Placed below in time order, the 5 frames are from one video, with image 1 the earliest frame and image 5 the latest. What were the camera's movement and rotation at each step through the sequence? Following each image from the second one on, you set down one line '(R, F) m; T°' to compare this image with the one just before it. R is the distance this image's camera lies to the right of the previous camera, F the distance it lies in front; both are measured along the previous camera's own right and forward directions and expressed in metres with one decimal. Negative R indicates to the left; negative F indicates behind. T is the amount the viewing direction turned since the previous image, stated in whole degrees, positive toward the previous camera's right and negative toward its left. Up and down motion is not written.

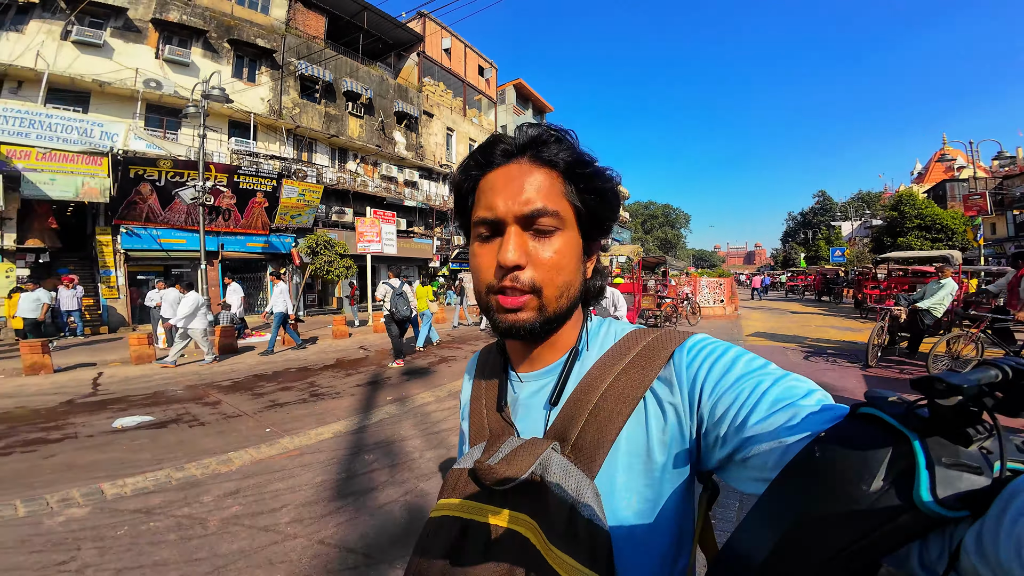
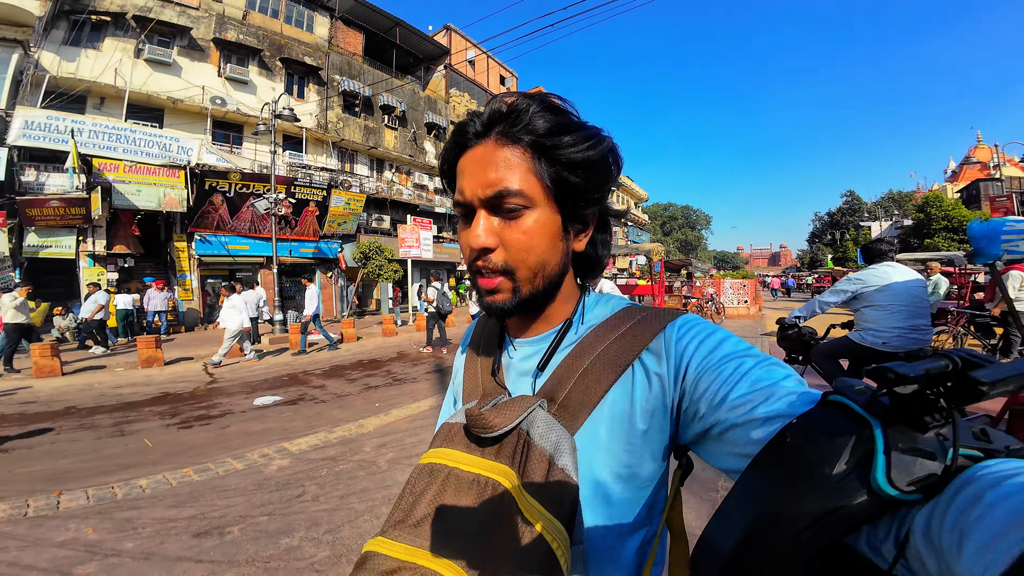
(-0.7, -0.5) m; -2°
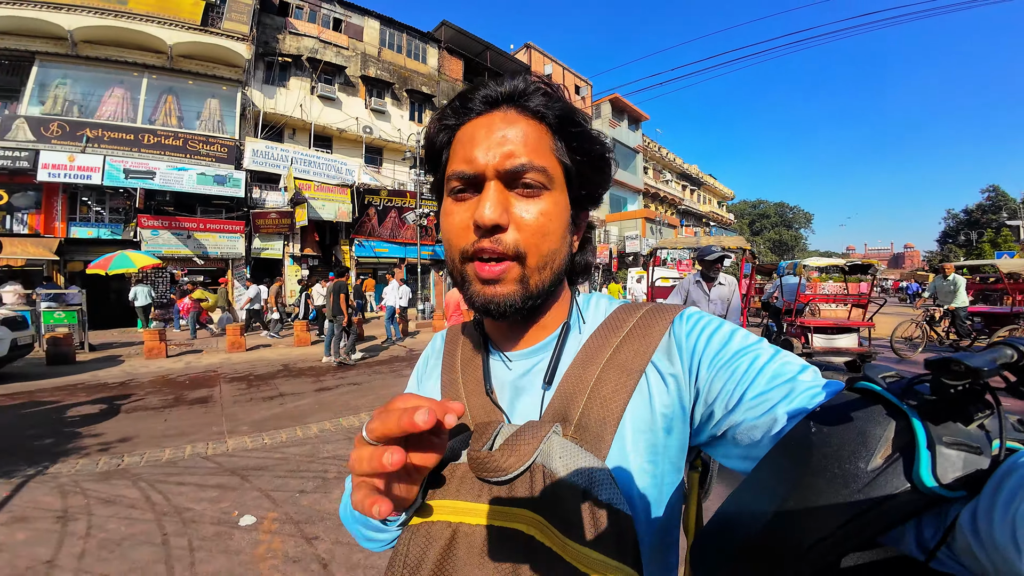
(-0.8, -1.8) m; -9°
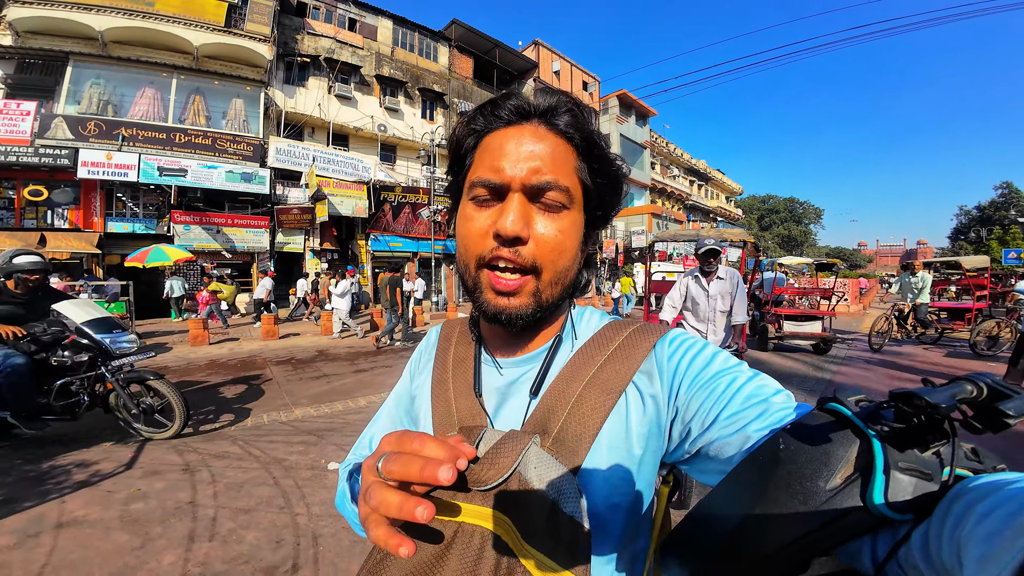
(-0.2, -0.5) m; -1°
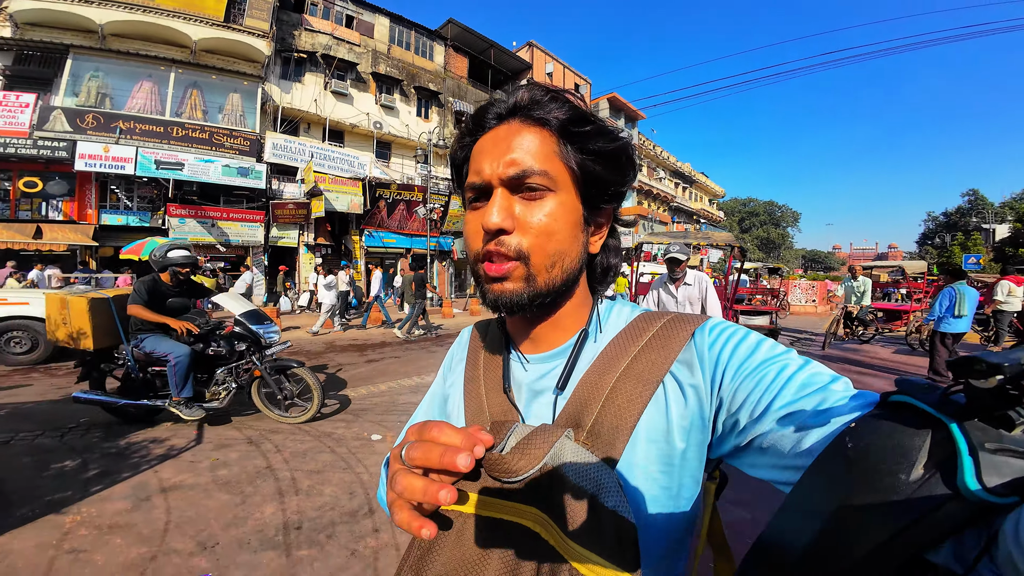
(-0.3, -0.4) m; +2°
